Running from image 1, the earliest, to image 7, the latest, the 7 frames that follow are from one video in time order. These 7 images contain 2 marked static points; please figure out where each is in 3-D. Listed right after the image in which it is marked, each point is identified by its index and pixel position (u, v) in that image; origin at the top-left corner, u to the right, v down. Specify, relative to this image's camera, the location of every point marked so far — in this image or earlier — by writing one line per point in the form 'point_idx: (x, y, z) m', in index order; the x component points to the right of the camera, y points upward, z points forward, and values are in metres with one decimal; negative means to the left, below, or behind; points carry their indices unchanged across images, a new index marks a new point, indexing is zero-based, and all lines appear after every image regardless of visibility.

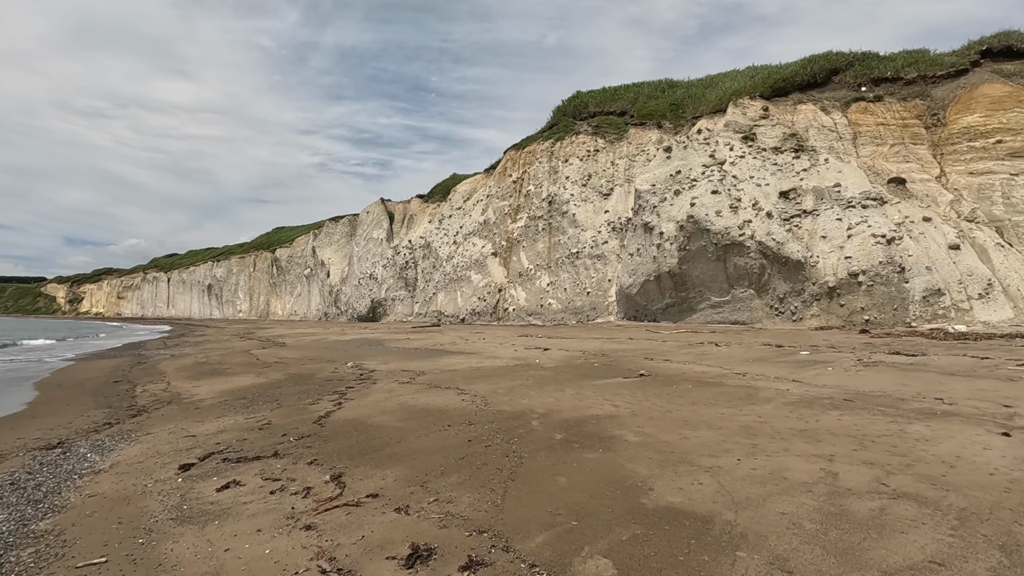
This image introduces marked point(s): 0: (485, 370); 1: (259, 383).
0: (-0.5, -1.4, +8.9) m
1: (-4.2, -1.6, +9.0) m
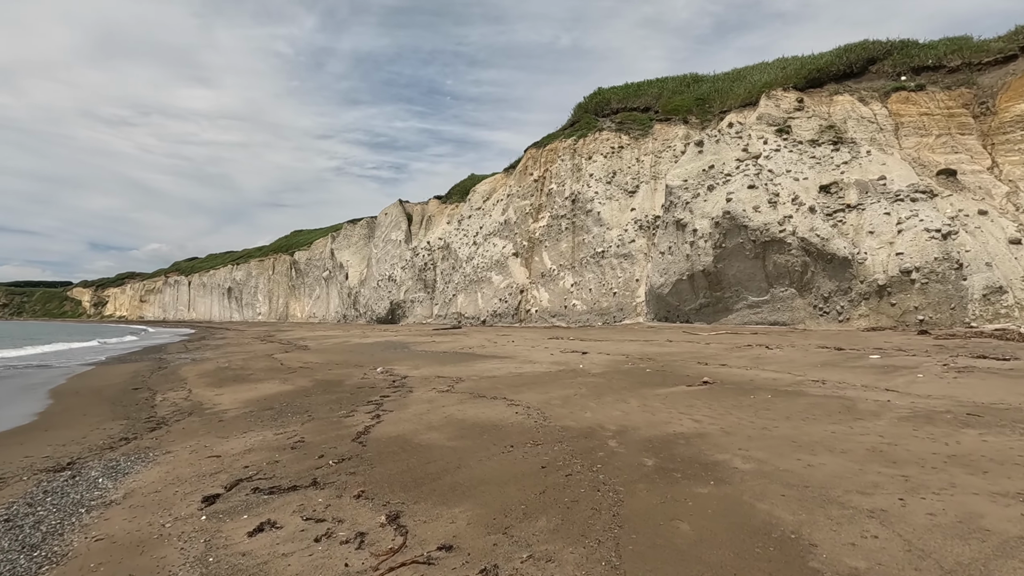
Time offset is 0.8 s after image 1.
0: (+0.2, -1.4, +8.2) m
1: (-3.5, -1.6, +8.4) m
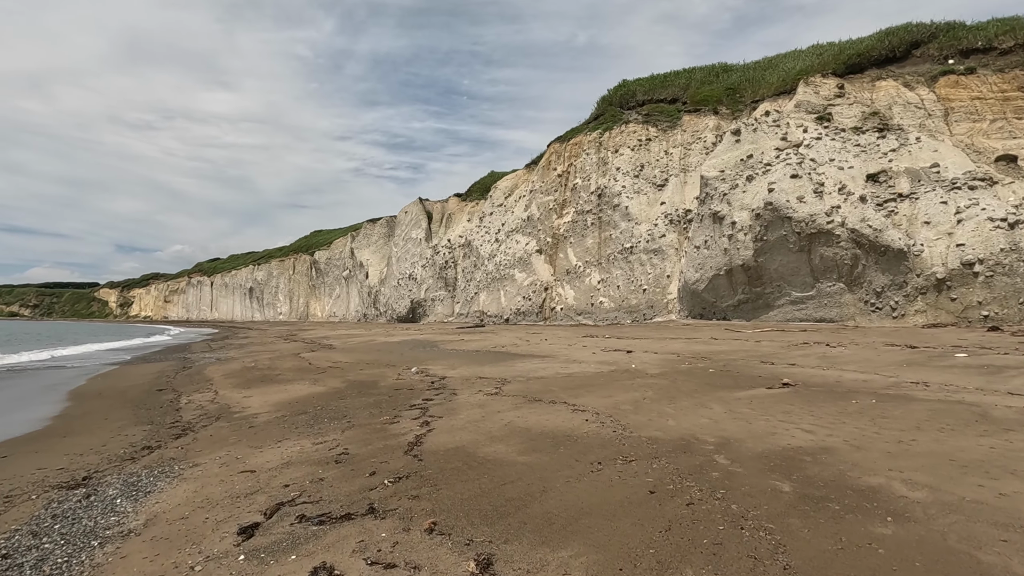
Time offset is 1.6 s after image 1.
0: (+0.9, -1.3, +7.5) m
1: (-2.8, -1.5, +7.8) m
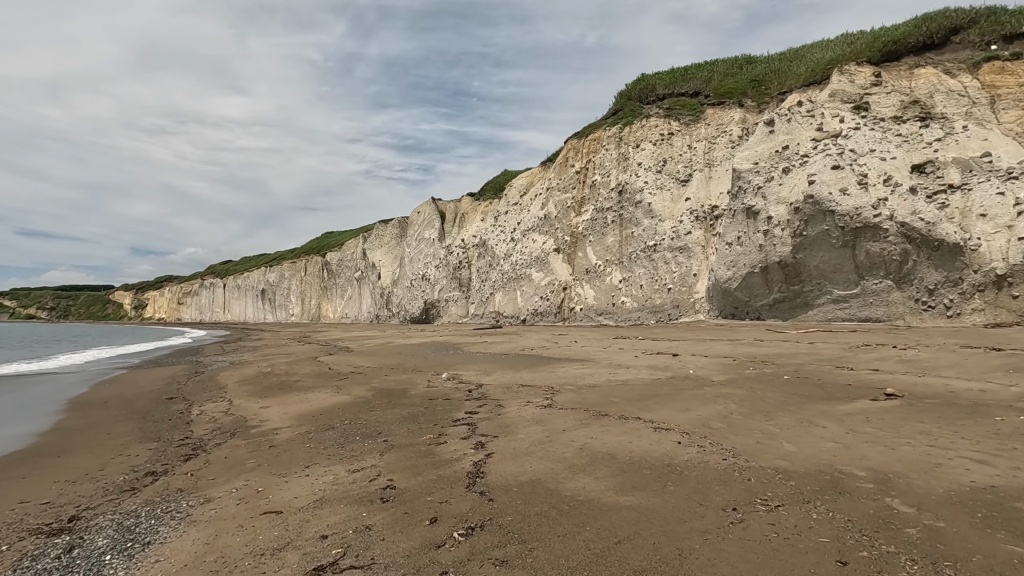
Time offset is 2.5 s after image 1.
0: (+1.5, -1.2, +6.6) m
1: (-2.2, -1.5, +7.0) m
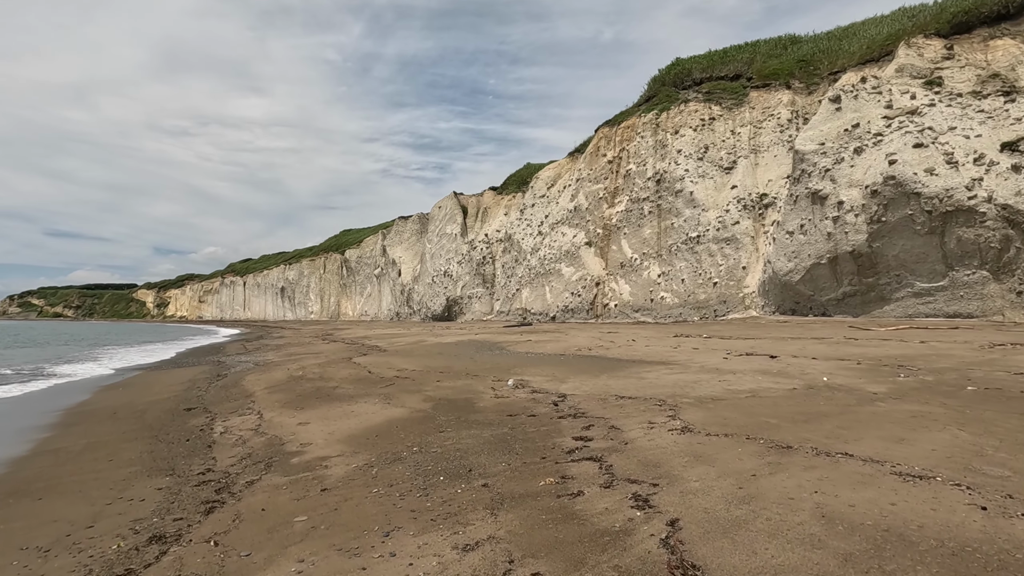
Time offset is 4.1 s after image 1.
0: (+2.5, -1.1, +5.2) m
1: (-1.2, -1.4, +5.6) m
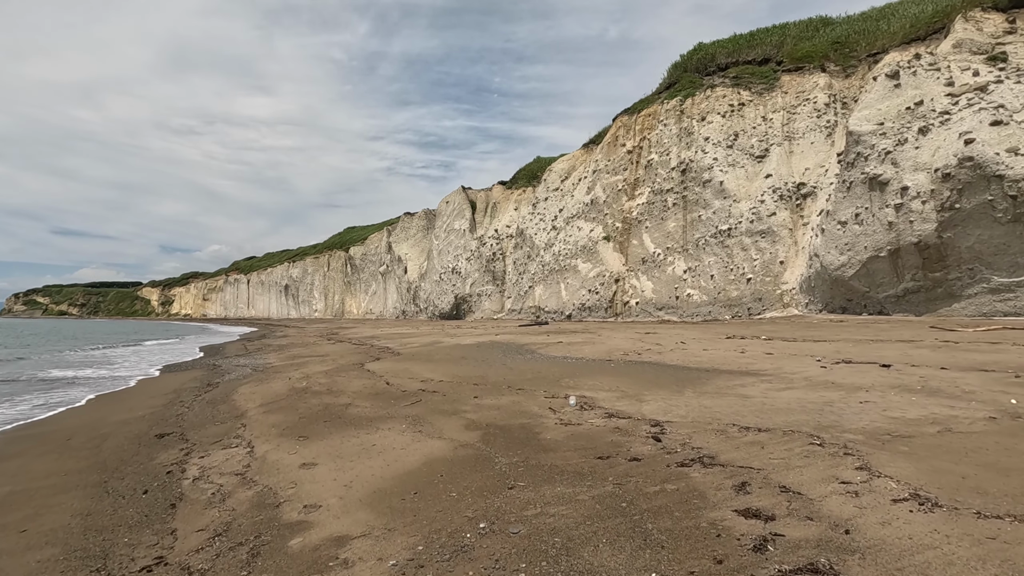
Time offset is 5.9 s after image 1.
0: (+3.2, -1.0, +3.5) m
1: (-0.6, -1.3, +4.0) m
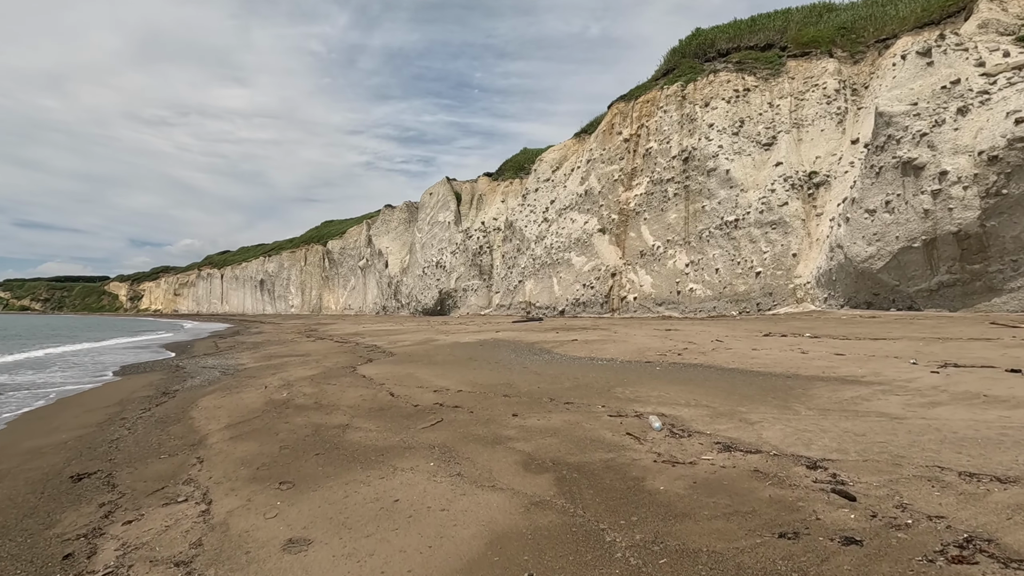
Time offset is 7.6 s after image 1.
0: (+3.8, -0.9, +2.1) m
1: (0.0, -1.2, +2.5) m
